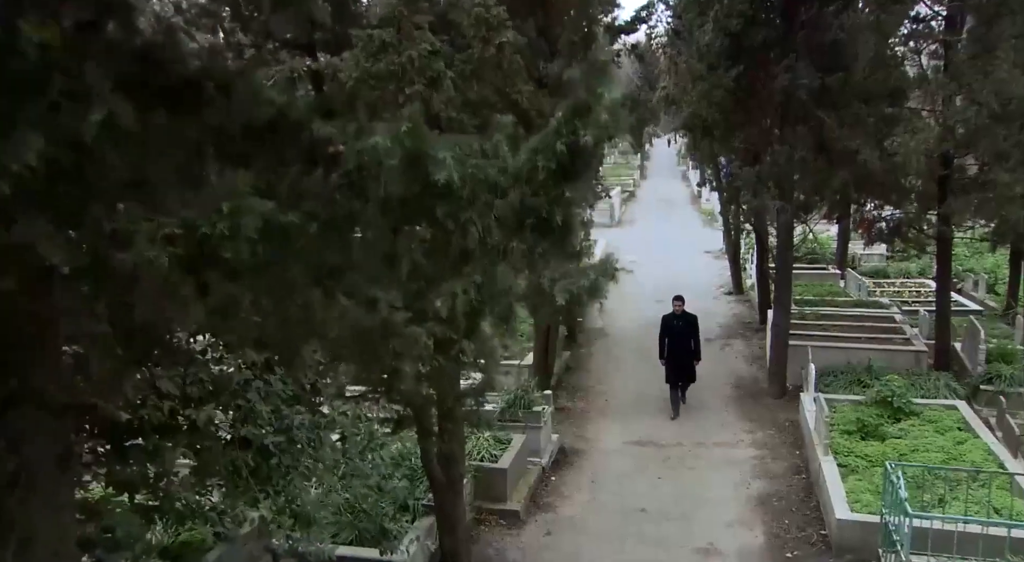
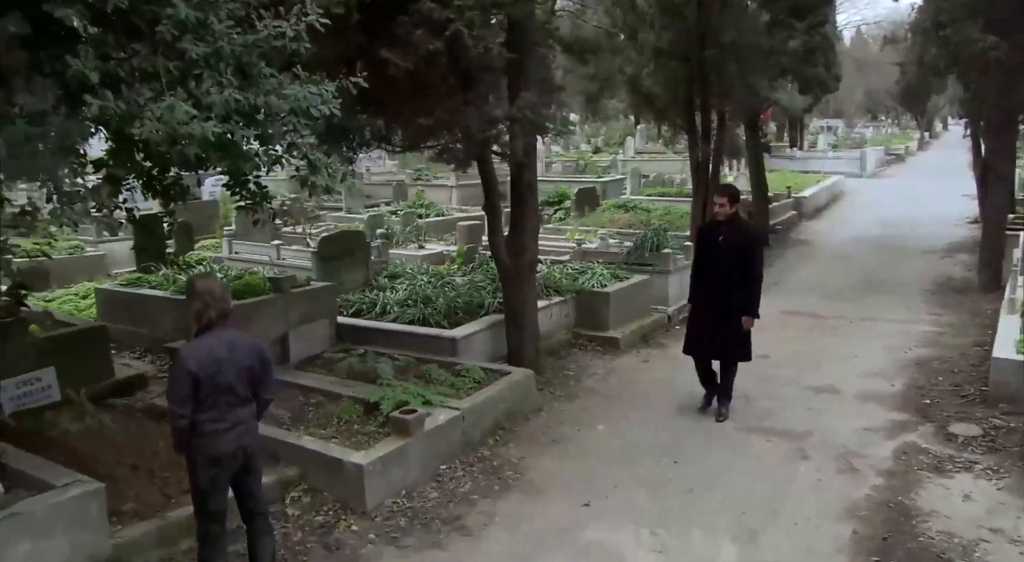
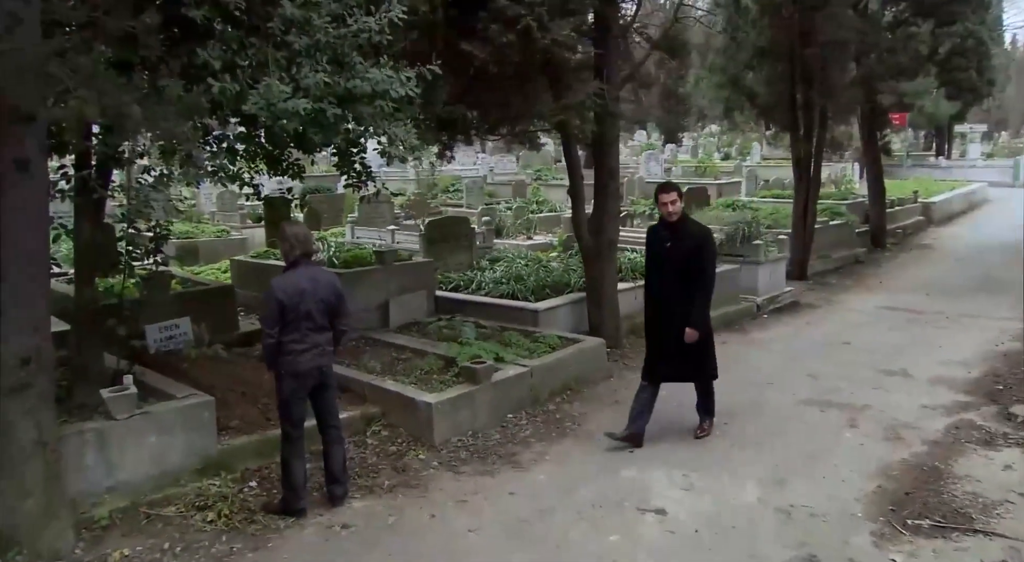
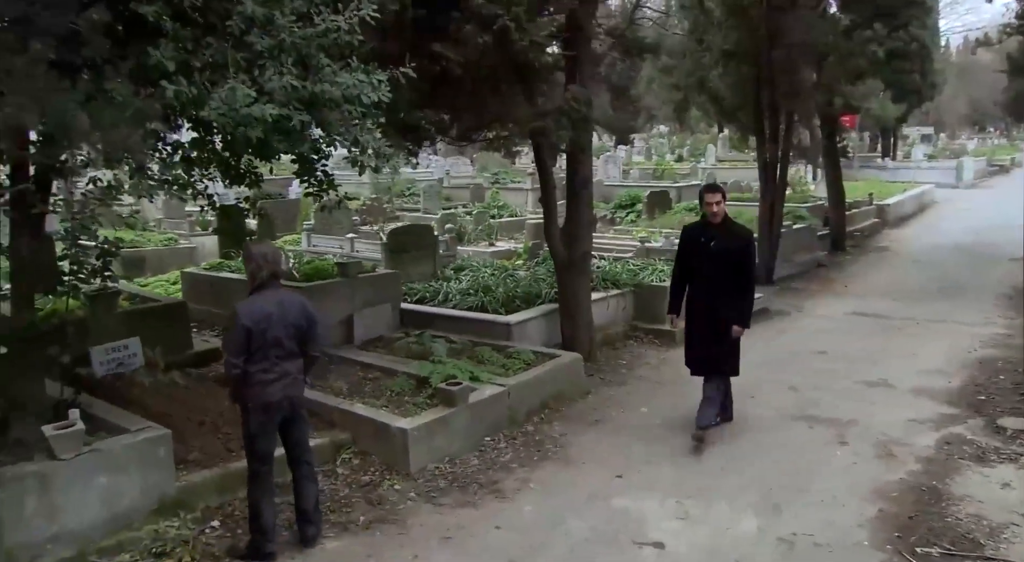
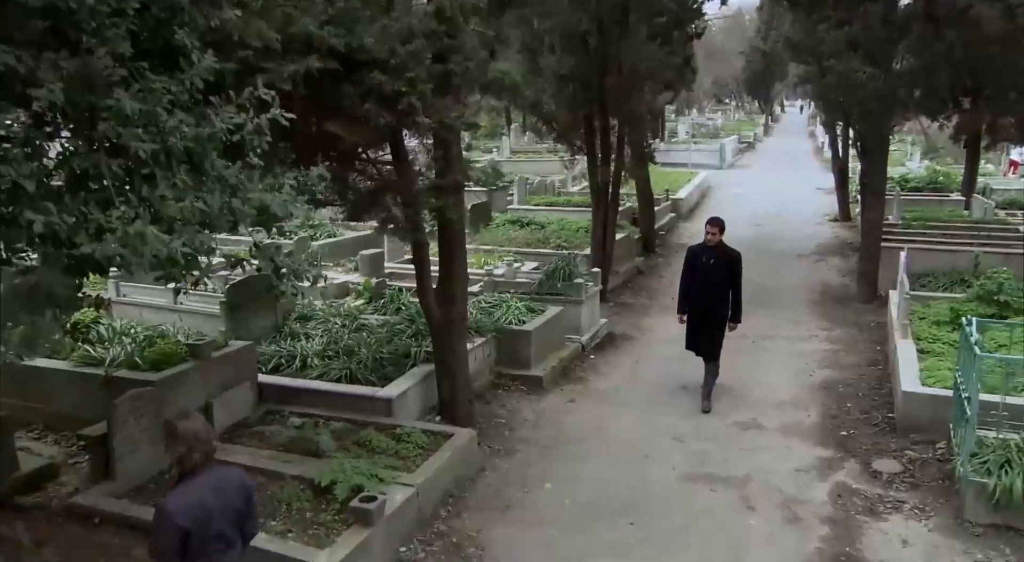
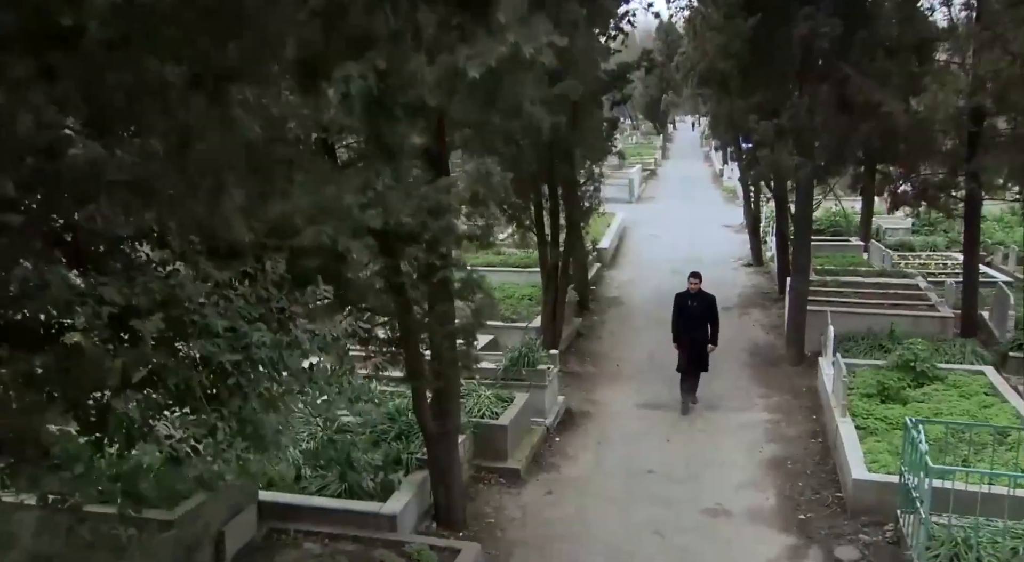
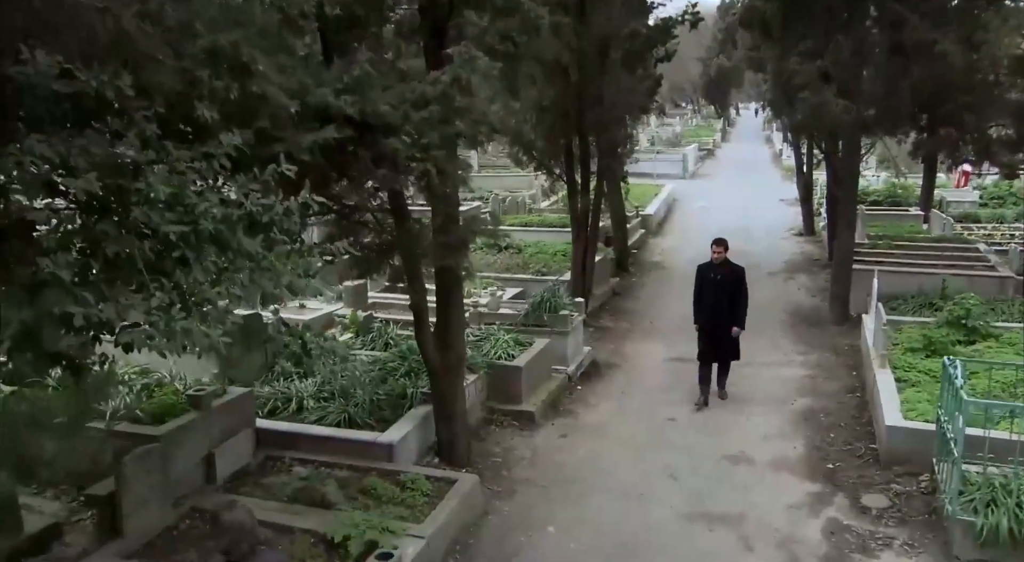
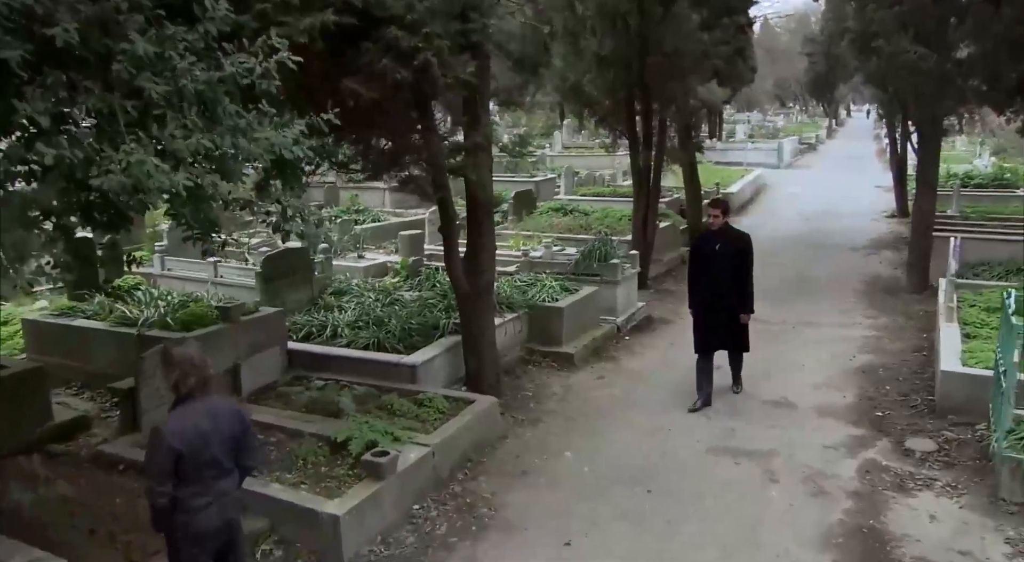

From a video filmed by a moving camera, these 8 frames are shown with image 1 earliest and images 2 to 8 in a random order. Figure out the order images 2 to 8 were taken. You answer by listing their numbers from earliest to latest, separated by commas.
6, 7, 5, 8, 2, 4, 3
